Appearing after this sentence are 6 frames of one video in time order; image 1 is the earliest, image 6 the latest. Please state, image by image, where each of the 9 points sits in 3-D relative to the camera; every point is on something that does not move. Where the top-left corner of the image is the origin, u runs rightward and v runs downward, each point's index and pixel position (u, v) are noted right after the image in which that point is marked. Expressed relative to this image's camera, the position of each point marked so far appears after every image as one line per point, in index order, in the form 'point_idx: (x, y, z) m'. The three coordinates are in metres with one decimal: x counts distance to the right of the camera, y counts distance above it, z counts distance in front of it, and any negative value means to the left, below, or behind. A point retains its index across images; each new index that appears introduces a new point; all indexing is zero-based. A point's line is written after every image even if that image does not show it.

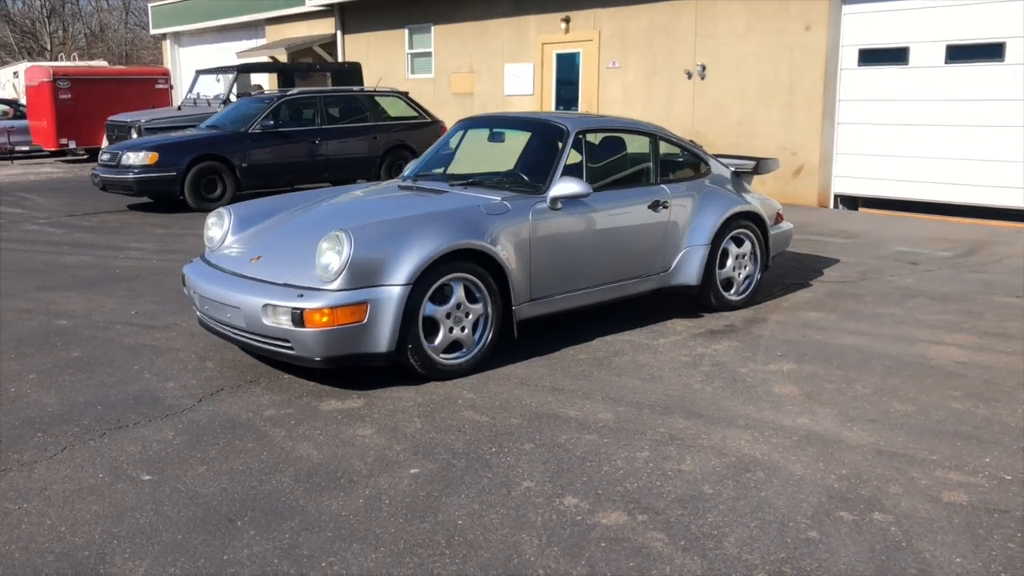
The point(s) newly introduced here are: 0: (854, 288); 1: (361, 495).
0: (+2.7, 0.0, +7.5) m
1: (-0.6, -0.8, +3.8) m
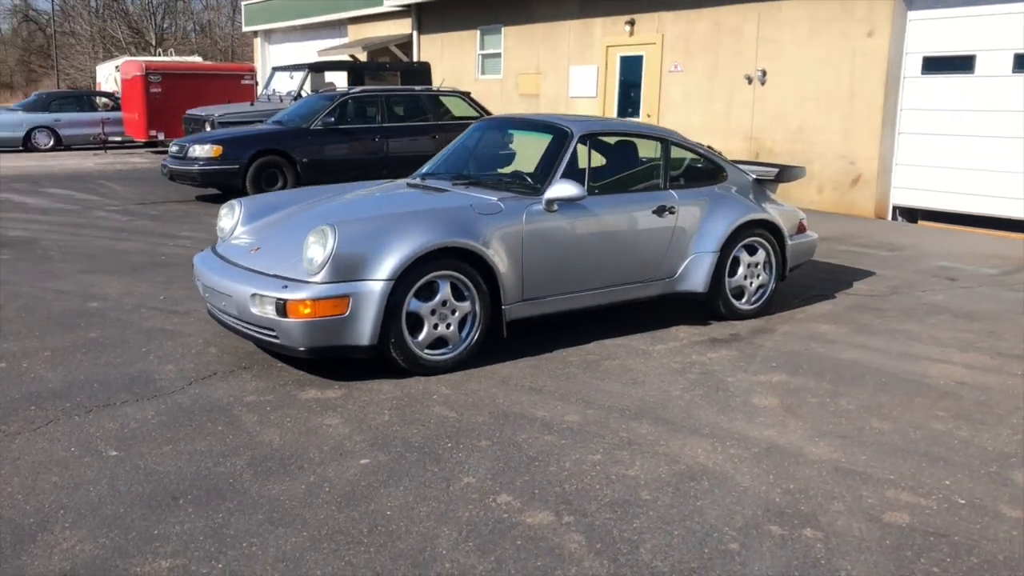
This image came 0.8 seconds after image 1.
0: (+2.8, -0.1, +7.3) m
1: (-0.9, -0.8, +3.9) m
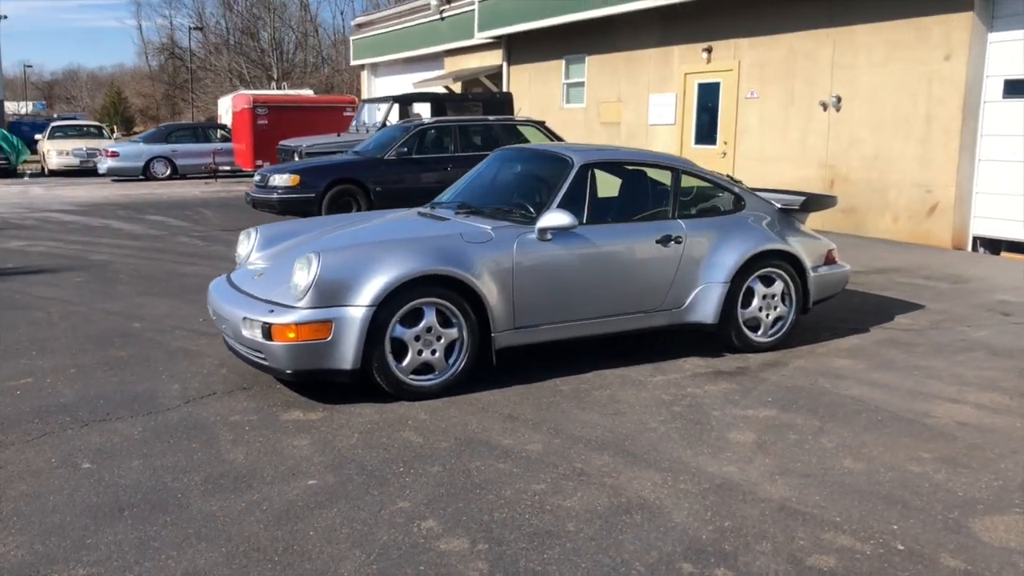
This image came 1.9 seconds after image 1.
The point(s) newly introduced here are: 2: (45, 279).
0: (+3.0, -0.4, +7.0) m
1: (-1.1, -0.9, +4.0) m
2: (-4.9, +0.1, +9.9) m
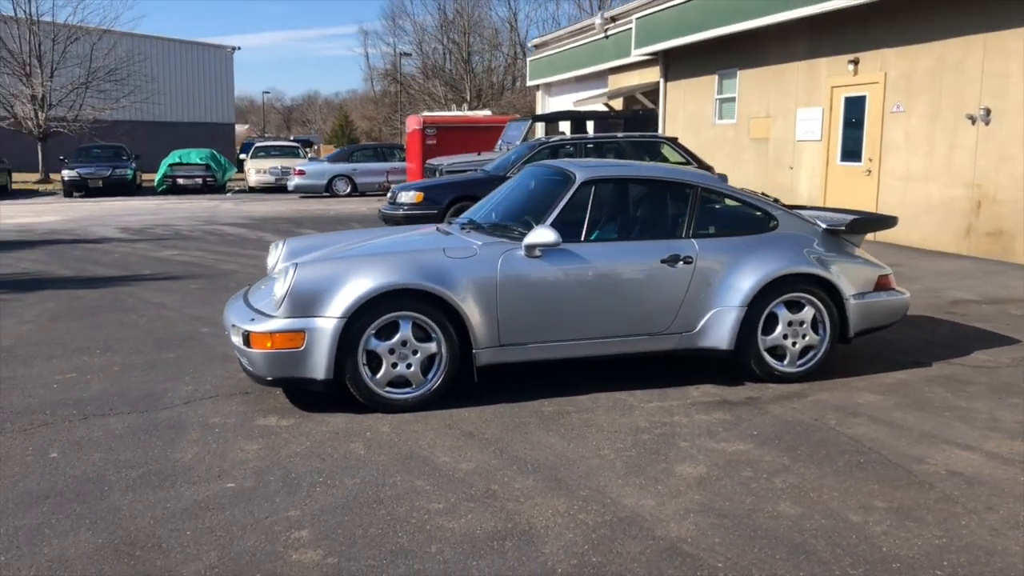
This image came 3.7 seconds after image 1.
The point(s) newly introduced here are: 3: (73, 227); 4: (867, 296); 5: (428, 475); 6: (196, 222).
0: (+3.1, -0.6, +6.3) m
1: (-1.6, -0.9, +4.2) m
2: (-3.9, 0.0, +10.8) m
3: (-8.9, +1.3, +19.2) m
4: (+2.4, -0.1, +6.3) m
5: (-0.4, -0.9, +4.5) m
6: (-6.7, +1.4, +19.9) m
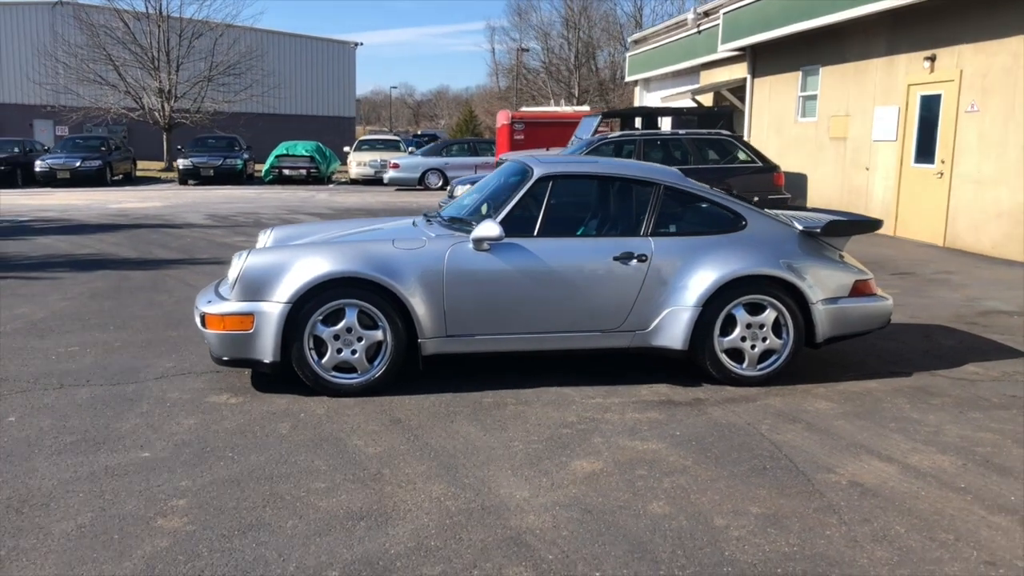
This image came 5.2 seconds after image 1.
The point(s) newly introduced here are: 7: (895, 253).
0: (+2.8, -0.6, +6.0) m
1: (-2.1, -0.8, +4.6) m
2: (-3.6, +0.2, +11.3) m
3: (-7.4, +1.6, +20.3) m
4: (+2.1, -0.1, +6.1) m
5: (-0.9, -0.8, +4.7) m
6: (-5.1, +1.7, +20.8) m
7: (+5.2, +0.5, +12.8) m
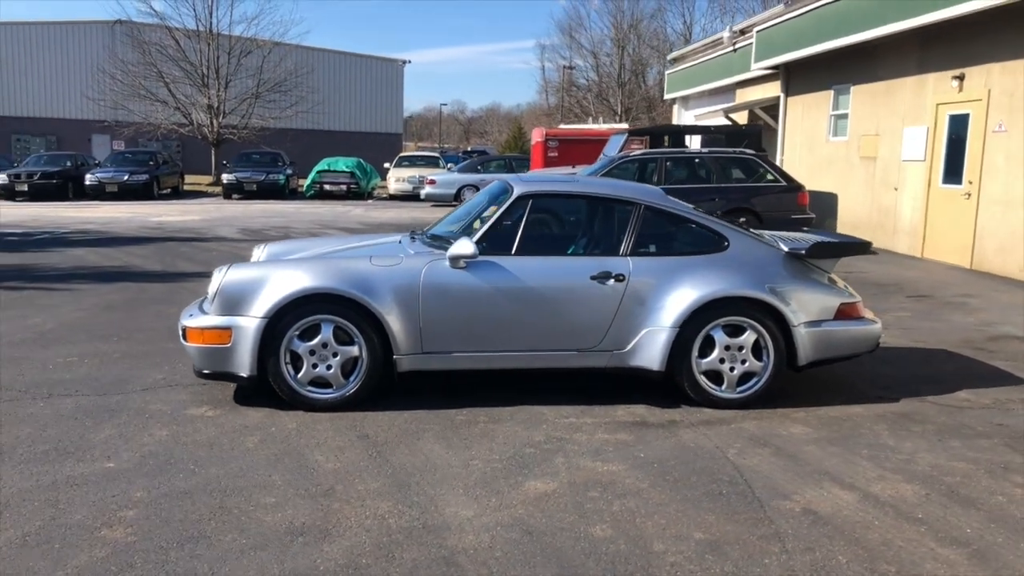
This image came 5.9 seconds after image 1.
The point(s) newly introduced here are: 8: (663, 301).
0: (+2.6, -0.8, +5.8) m
1: (-2.3, -0.9, +4.7) m
2: (-3.4, +0.1, +11.5) m
3: (-6.7, +1.4, +20.7) m
4: (+2.0, -0.2, +6.0) m
5: (-1.1, -0.9, +4.7) m
6: (-4.4, +1.4, +21.0) m
7: (+5.4, +0.2, +12.6) m
8: (+0.9, -0.1, +5.8) m
